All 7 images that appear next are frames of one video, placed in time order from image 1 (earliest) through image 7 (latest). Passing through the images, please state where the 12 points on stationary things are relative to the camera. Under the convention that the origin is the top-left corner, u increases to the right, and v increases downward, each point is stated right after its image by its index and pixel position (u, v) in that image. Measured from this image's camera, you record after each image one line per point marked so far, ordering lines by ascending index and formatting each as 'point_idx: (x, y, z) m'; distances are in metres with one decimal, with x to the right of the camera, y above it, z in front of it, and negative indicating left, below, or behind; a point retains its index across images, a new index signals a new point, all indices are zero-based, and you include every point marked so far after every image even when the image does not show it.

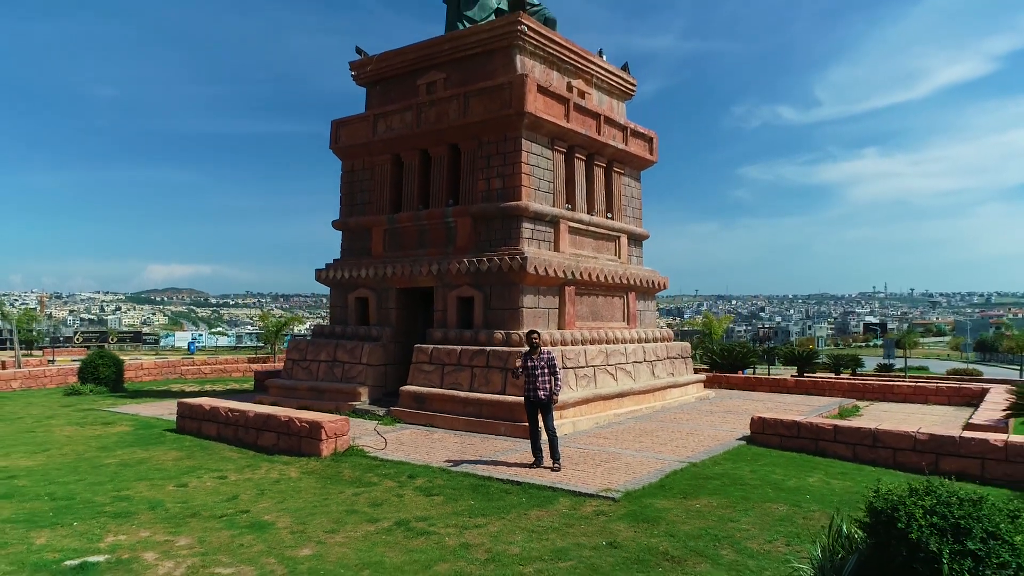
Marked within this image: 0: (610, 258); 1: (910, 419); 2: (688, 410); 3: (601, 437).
0: (+1.6, +0.5, +10.5) m
1: (+6.4, -2.1, +10.1) m
2: (+2.8, -1.9, +9.9) m
3: (+1.1, -1.8, +7.8) m
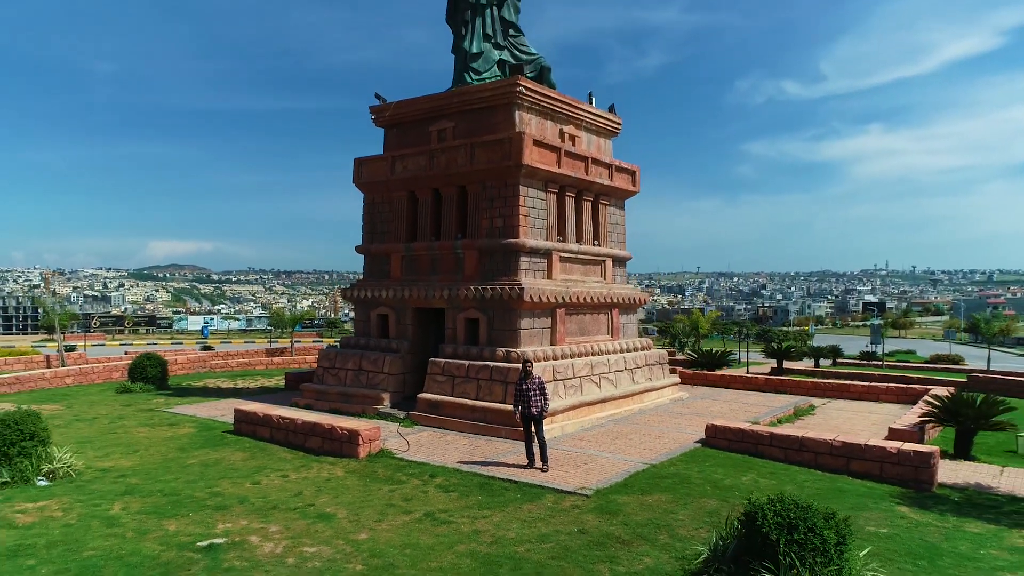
0: (+1.6, +0.2, +12.1) m
1: (+6.4, -2.4, +11.8) m
2: (+2.7, -2.3, +11.6) m
3: (+1.1, -2.3, +9.5) m
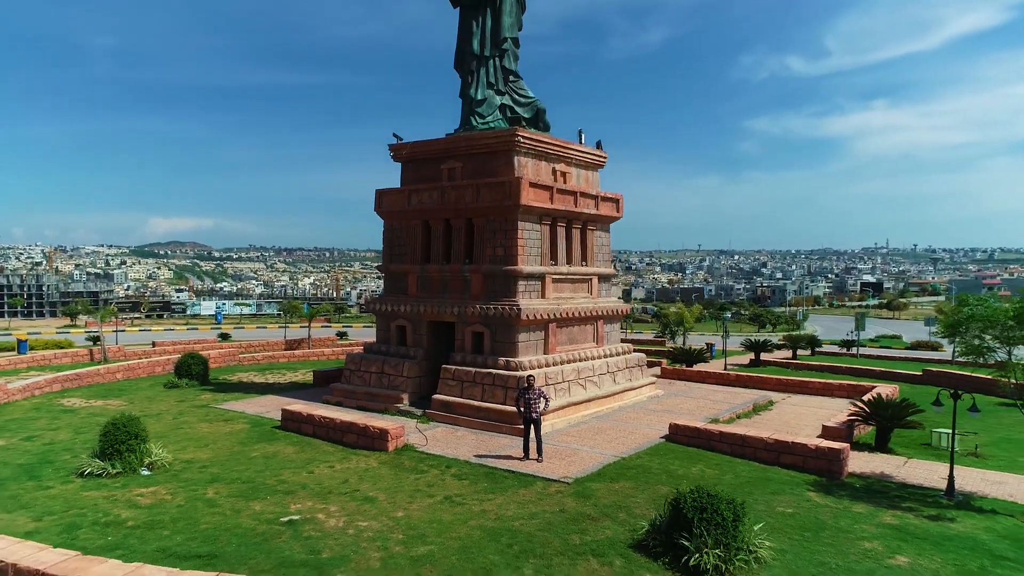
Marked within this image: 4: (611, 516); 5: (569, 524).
0: (+1.6, -0.2, +14.1) m
1: (+6.4, -2.8, +13.9) m
2: (+2.7, -2.6, +13.7) m
3: (+1.1, -2.7, +11.6) m
4: (+1.3, -2.9, +8.0) m
5: (+0.7, -2.9, +7.7) m
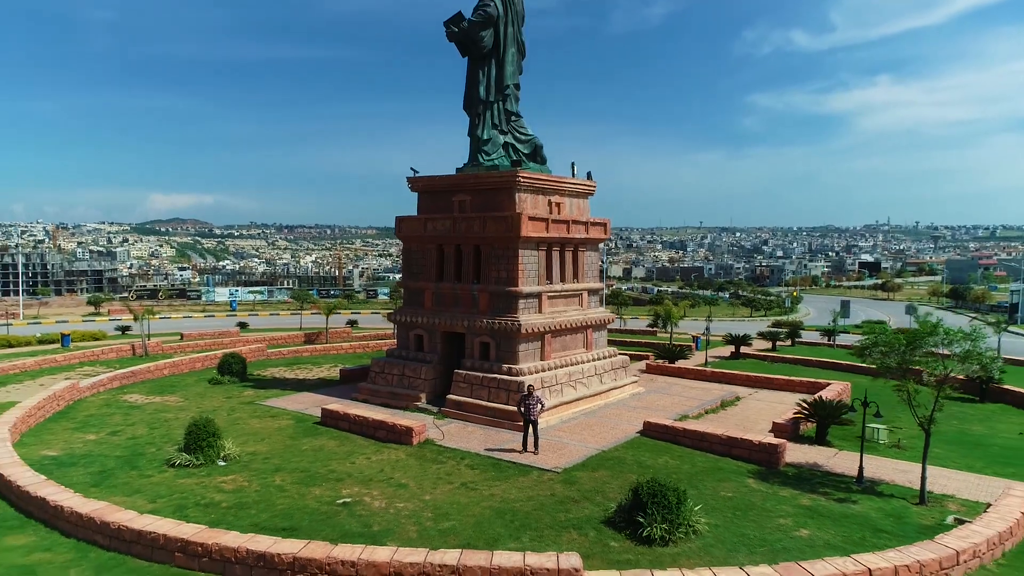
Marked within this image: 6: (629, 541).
0: (+1.7, -0.5, +16.4) m
1: (+6.4, -3.1, +16.2) m
2: (+2.8, -3.0, +16.1) m
3: (+1.1, -3.2, +14.0) m
4: (+1.3, -3.5, +10.4) m
5: (+0.7, -3.5, +10.1) m
6: (+1.7, -3.6, +8.9) m
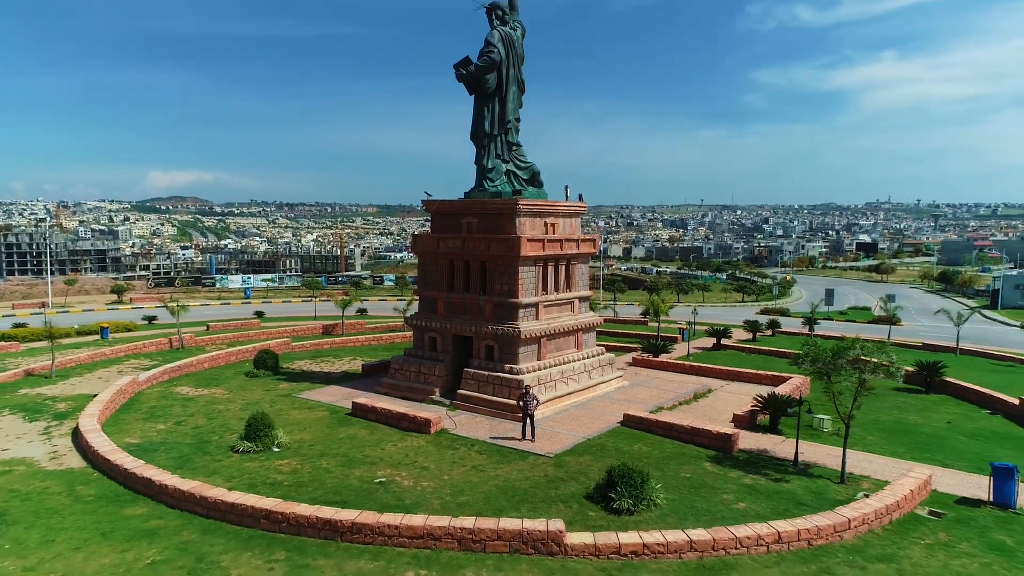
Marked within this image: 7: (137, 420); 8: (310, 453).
0: (+1.7, -0.8, +18.9) m
1: (+6.4, -3.4, +18.9) m
2: (+2.8, -3.3, +18.7) m
3: (+1.1, -3.5, +16.6) m
4: (+1.3, -4.0, +13.0) m
5: (+0.7, -4.0, +12.8) m
6: (+1.7, -4.1, +11.6) m
7: (-10.1, -3.6, +16.9) m
8: (-4.6, -3.8, +14.3) m
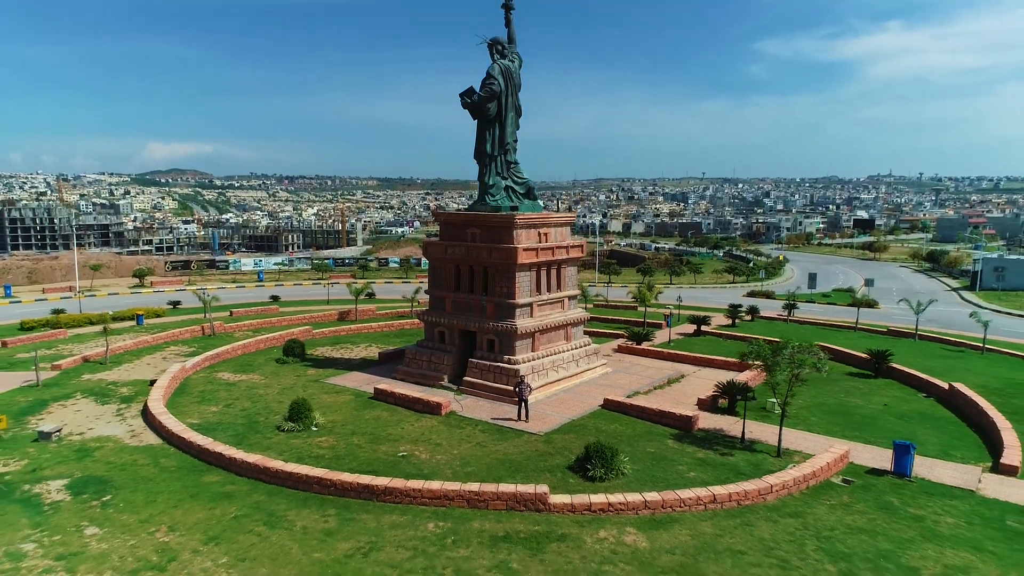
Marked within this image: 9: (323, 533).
0: (+1.6, -0.8, +21.8) m
1: (+6.4, -3.4, +21.9) m
2: (+2.7, -3.3, +21.7) m
3: (+1.1, -3.6, +19.6) m
4: (+1.2, -4.2, +16.1) m
5: (+0.7, -4.3, +15.8) m
6: (+1.6, -4.4, +14.6) m
7: (-10.1, -3.7, +19.9) m
8: (-4.7, -4.0, +17.4) m
9: (-3.6, -4.7, +12.0) m
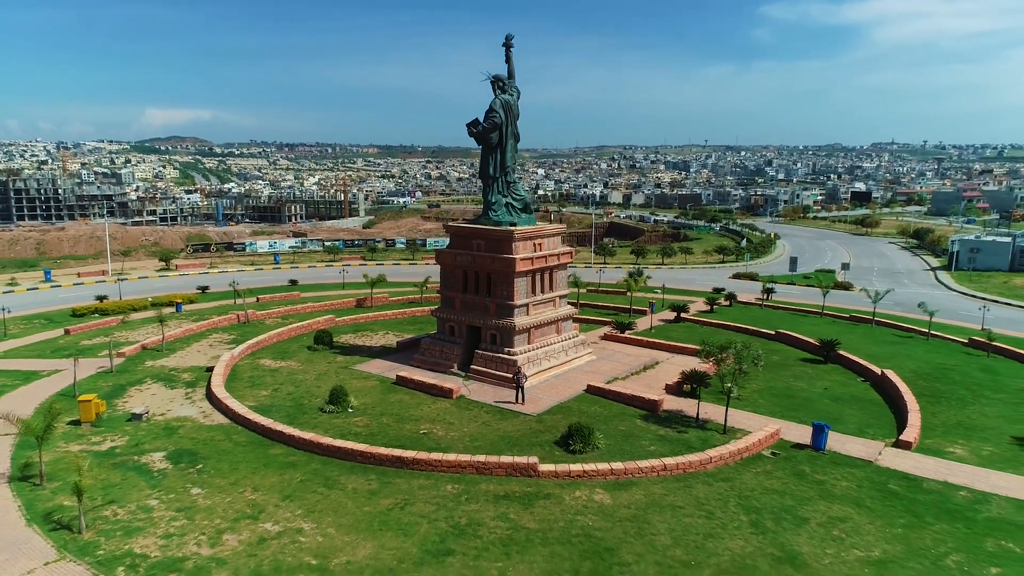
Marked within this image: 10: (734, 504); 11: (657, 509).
0: (+1.6, -0.9, +25.7) m
1: (+6.4, -3.5, +25.8) m
2: (+2.7, -3.4, +25.7) m
3: (+1.0, -3.8, +23.6) m
4: (+1.2, -4.6, +20.1) m
5: (+0.6, -4.6, +19.9) m
6: (+1.6, -4.9, +18.6) m
7: (-10.2, -3.8, +23.9) m
8: (-4.7, -4.3, +21.4) m
9: (-3.7, -5.3, +16.1) m
10: (+5.6, -5.5, +15.9) m
11: (+3.6, -5.5, +15.5) m
